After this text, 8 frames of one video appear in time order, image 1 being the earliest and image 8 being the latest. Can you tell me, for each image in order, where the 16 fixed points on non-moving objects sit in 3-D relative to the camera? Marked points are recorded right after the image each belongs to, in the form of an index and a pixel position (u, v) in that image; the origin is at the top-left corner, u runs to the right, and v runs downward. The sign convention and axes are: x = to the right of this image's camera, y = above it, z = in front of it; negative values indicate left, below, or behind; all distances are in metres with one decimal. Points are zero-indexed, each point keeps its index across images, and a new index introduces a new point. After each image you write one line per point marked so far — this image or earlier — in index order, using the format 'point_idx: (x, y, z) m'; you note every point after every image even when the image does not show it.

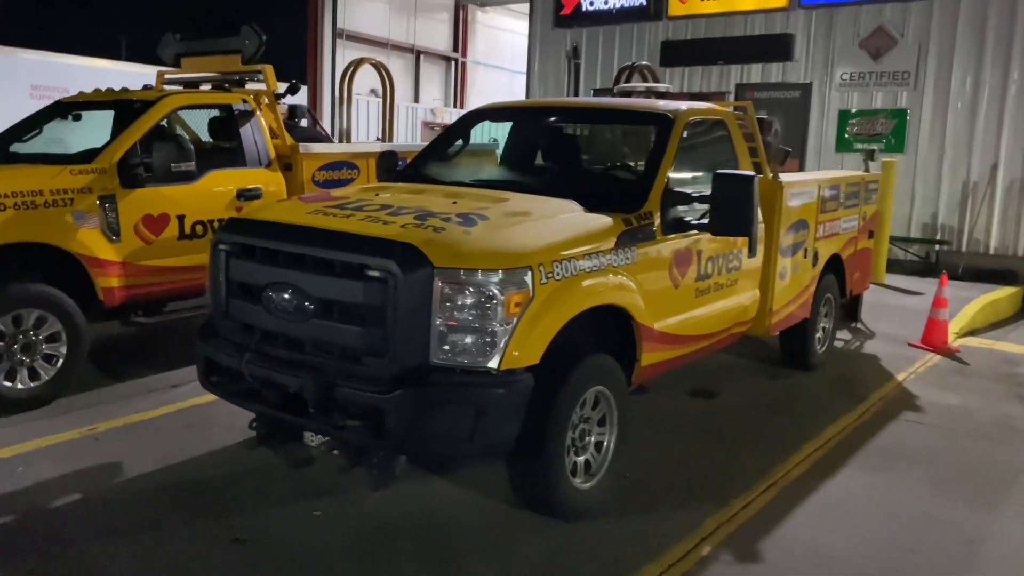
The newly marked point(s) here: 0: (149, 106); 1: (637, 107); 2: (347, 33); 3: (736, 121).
0: (-2.7, +1.4, +6.3) m
1: (+0.7, +1.1, +5.1) m
2: (-3.8, +5.8, +19.4) m
3: (+1.4, +1.1, +5.4) m
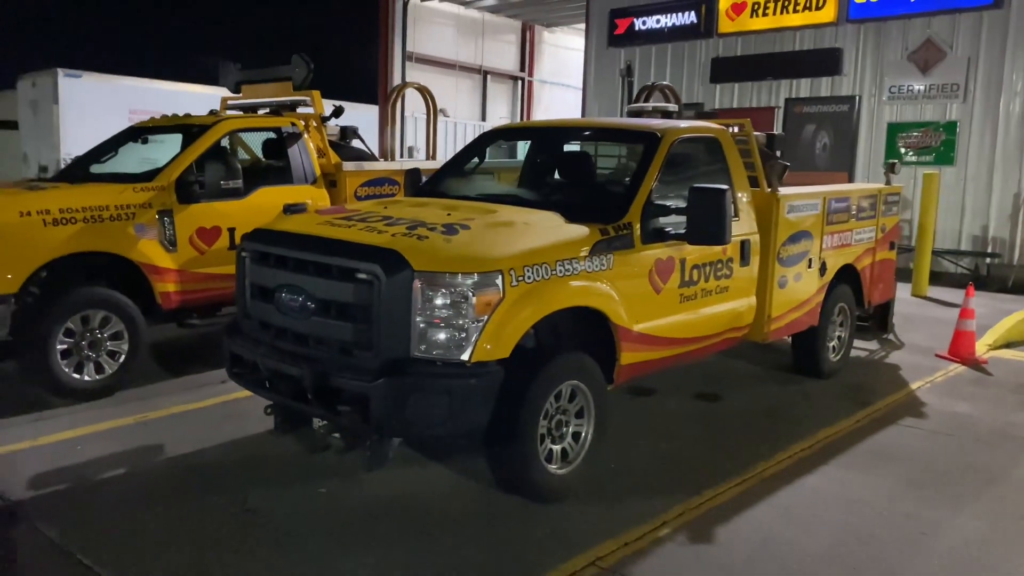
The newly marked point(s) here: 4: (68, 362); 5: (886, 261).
0: (-2.5, +1.3, +7.0) m
1: (+0.8, +1.1, +5.5) m
2: (-2.3, +5.5, +20.2) m
3: (+1.5, +1.0, +5.8) m
4: (-3.2, -0.5, +6.0) m
5: (+3.4, +0.2, +7.6) m
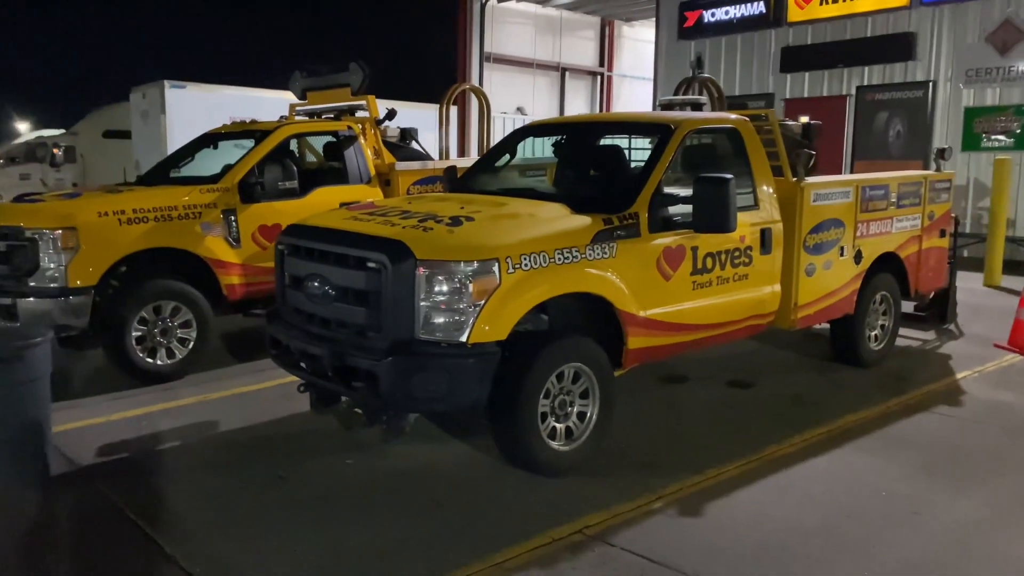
0: (-2.2, +1.4, +7.5) m
1: (+0.9, +1.1, +5.7) m
2: (-0.4, +5.6, +20.6) m
3: (+1.7, +1.1, +5.9) m
4: (-2.9, -0.5, +6.7) m
5: (+3.8, +0.4, +7.5) m
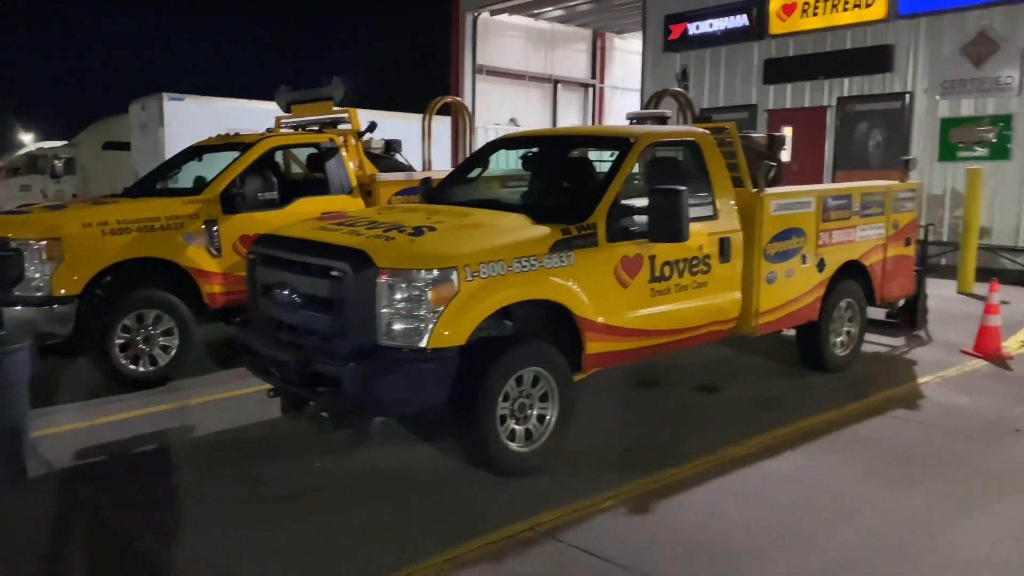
0: (-2.4, +1.3, +7.8) m
1: (+0.7, +1.1, +5.9) m
2: (-0.6, +5.4, +20.9) m
3: (+1.4, +1.1, +6.1) m
4: (-3.1, -0.5, +6.9) m
5: (+3.6, +0.3, +7.7) m
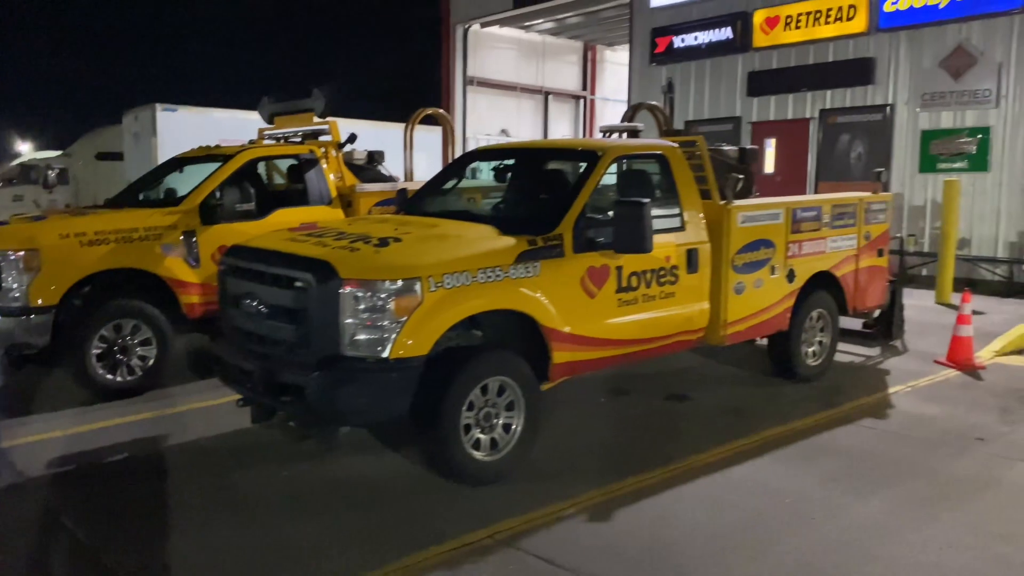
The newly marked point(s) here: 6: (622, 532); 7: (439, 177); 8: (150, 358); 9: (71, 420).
0: (-2.6, +1.2, +7.8) m
1: (+0.5, +1.0, +6.0) m
2: (-0.9, +5.2, +21.0) m
3: (+1.2, +1.0, +6.1) m
4: (-3.4, -0.6, +6.9) m
5: (+3.3, +0.2, +7.8) m
6: (+0.6, -1.2, +4.3) m
7: (-0.6, +0.9, +6.8) m
8: (-3.1, -0.6, +7.2) m
9: (-3.3, -1.0, +6.4) m
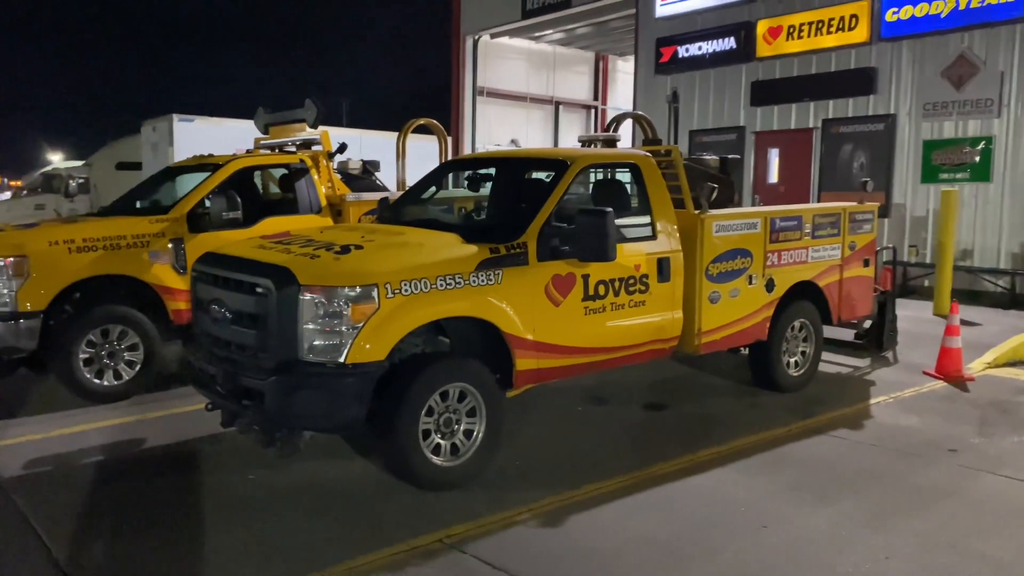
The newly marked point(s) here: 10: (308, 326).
0: (-2.8, +1.1, +8.0) m
1: (+0.3, +0.9, +6.0) m
2: (-0.6, +4.9, +21.1) m
3: (+1.0, +0.9, +6.2) m
4: (-3.5, -0.7, +7.1) m
5: (+3.2, +0.1, +7.7) m
6: (+0.3, -1.3, +4.3) m
7: (-0.8, +0.8, +6.9) m
8: (-3.2, -0.6, +7.3) m
9: (-3.5, -1.0, +6.5) m
10: (-1.1, -0.2, +4.6) m
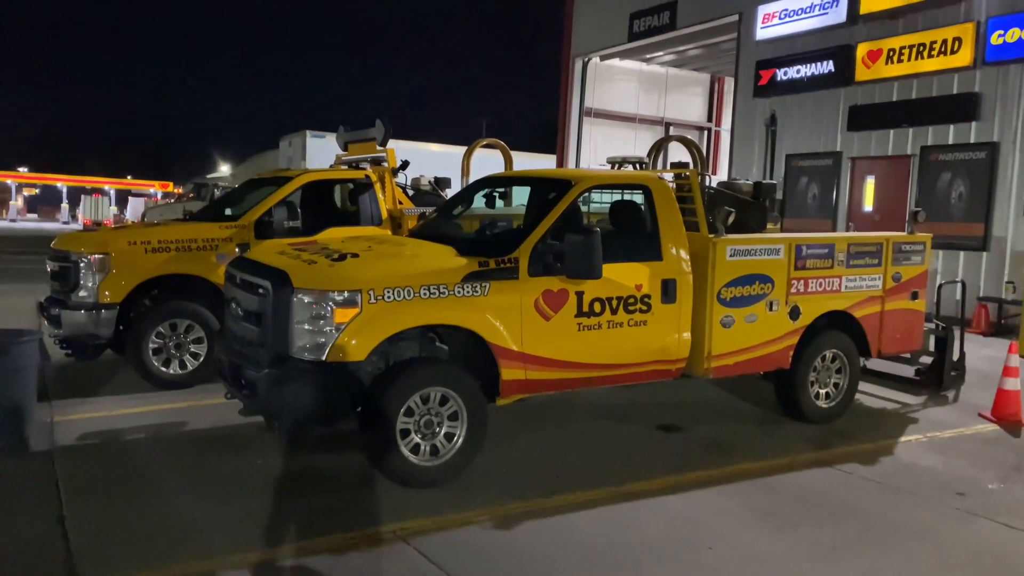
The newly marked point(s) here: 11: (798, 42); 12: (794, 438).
0: (-2.3, +1.1, +8.7) m
1: (+0.4, +0.8, +6.2) m
2: (+2.1, +4.5, +21.4) m
3: (+1.2, +0.8, +6.3) m
4: (-3.3, -0.6, +7.9) m
5: (+3.5, -0.2, +7.4) m
6: (0.0, -1.3, +4.5) m
7: (-0.5, +0.7, +7.3) m
8: (-2.9, -0.6, +8.0) m
9: (-3.4, -1.0, +7.3) m
10: (-1.3, -0.2, +5.0) m
11: (+4.9, +4.2, +14.4) m
12: (+2.2, -1.2, +6.6) m
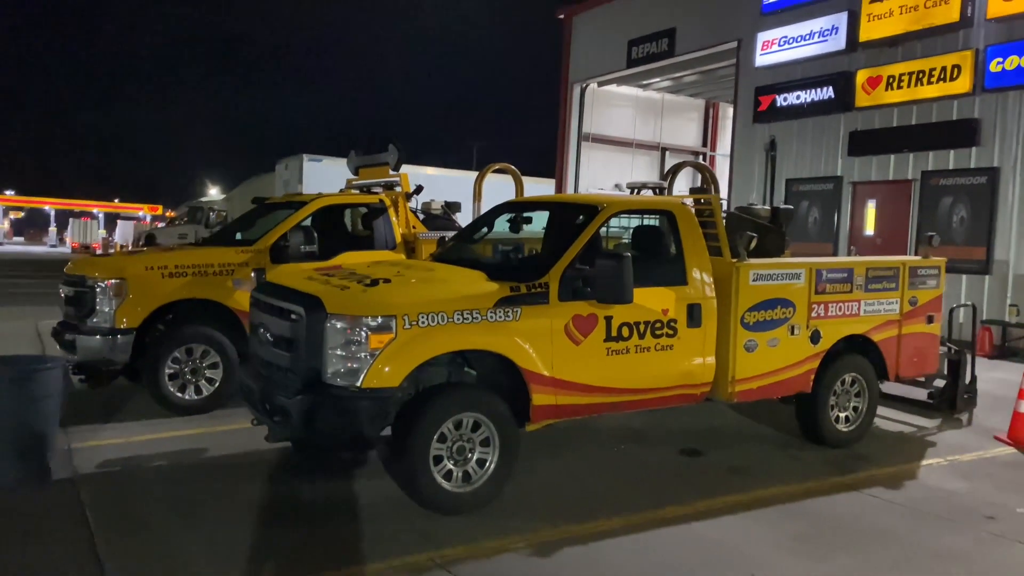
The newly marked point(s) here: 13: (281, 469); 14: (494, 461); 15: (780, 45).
0: (-2.1, +0.9, +8.7) m
1: (+0.6, +0.6, +6.3) m
2: (+2.1, +3.9, +21.5) m
3: (+1.3, +0.6, +6.3) m
4: (-3.1, -0.9, +7.8) m
5: (+3.7, -0.4, +7.5) m
6: (+0.2, -1.5, +4.5) m
7: (-0.3, +0.5, +7.3) m
8: (-2.8, -0.9, +8.0) m
9: (-3.2, -1.2, +7.2) m
10: (-1.1, -0.4, +5.0) m
11: (+4.9, +3.8, +14.6) m
12: (+2.4, -1.4, +6.6) m
13: (-1.7, -1.3, +6.1) m
14: (-0.1, -1.1, +5.3) m
15: (+4.7, +4.2, +14.8) m
